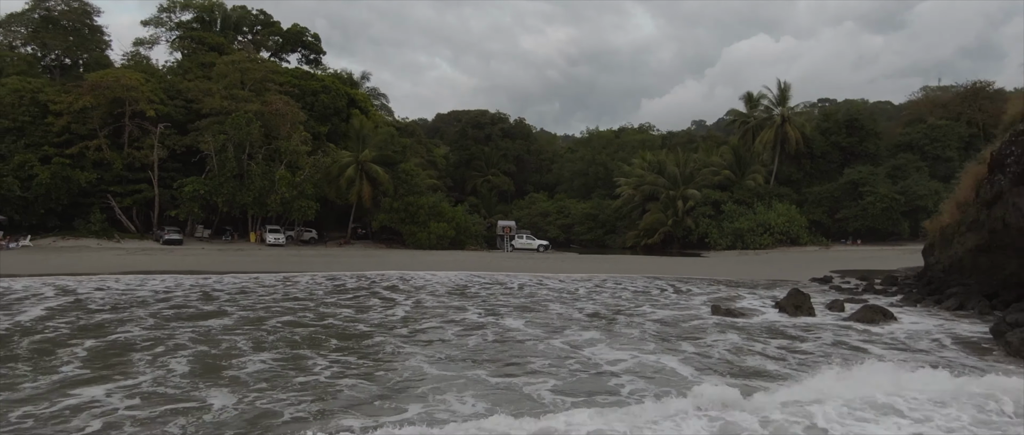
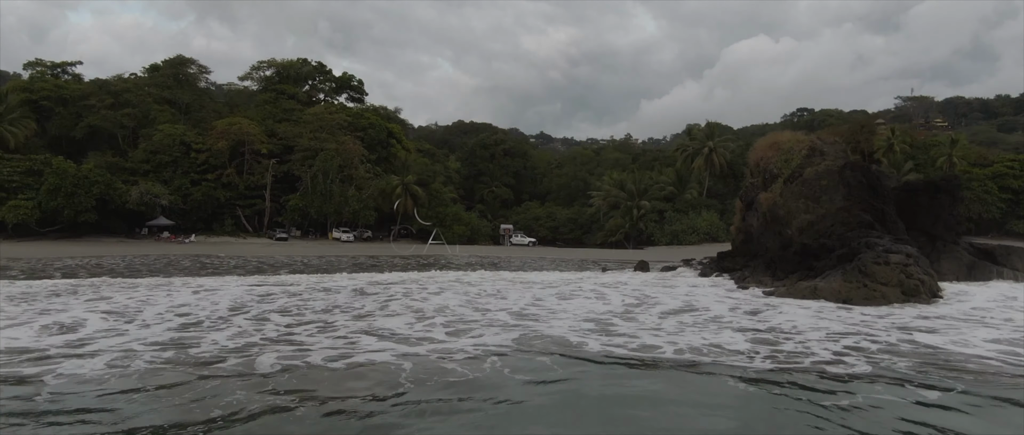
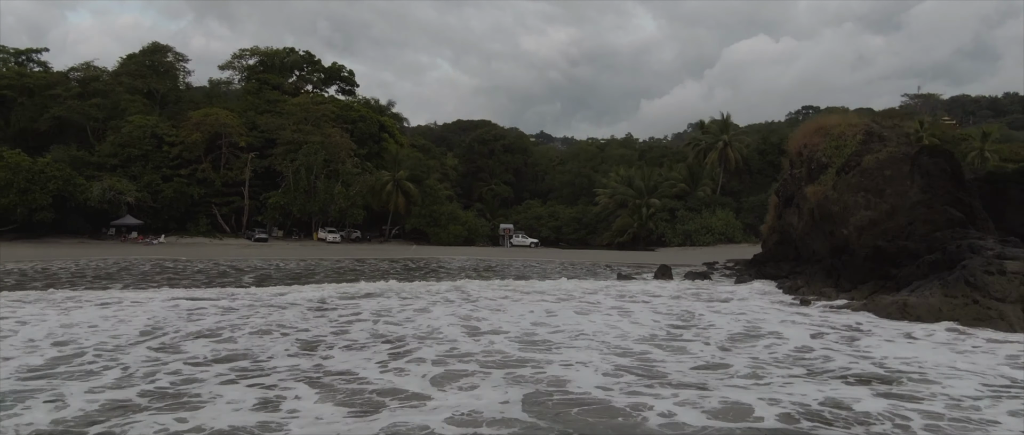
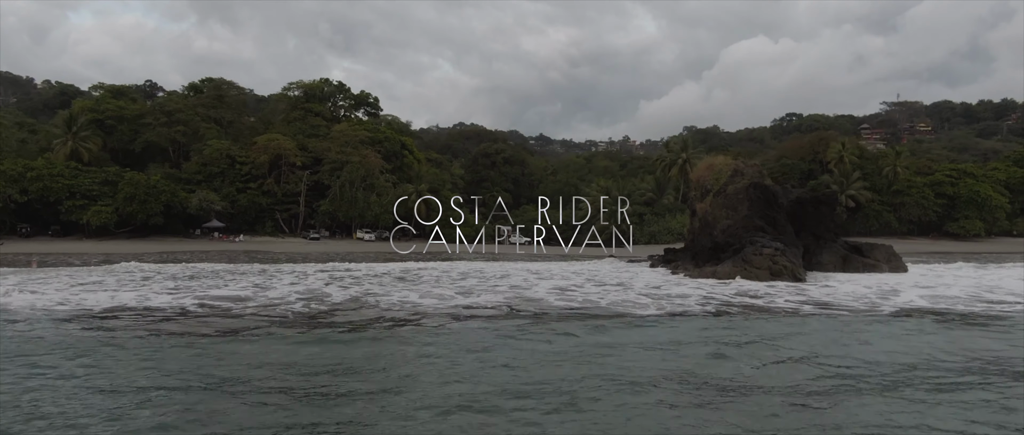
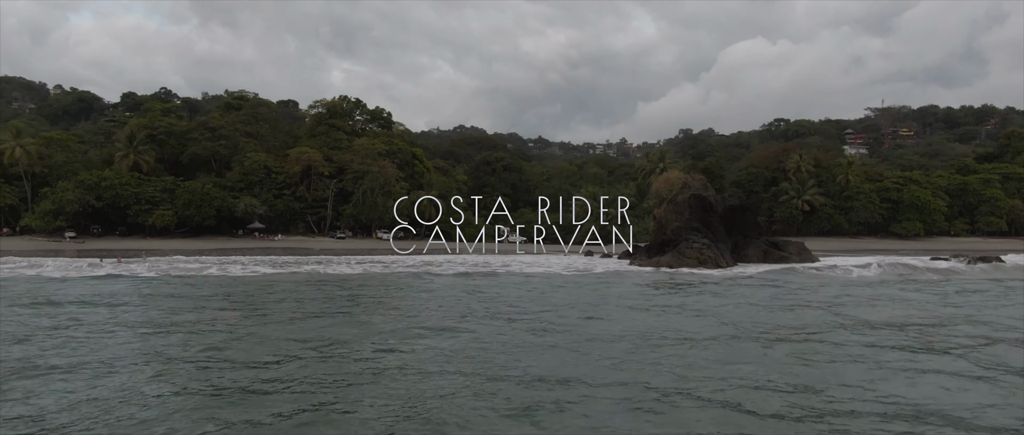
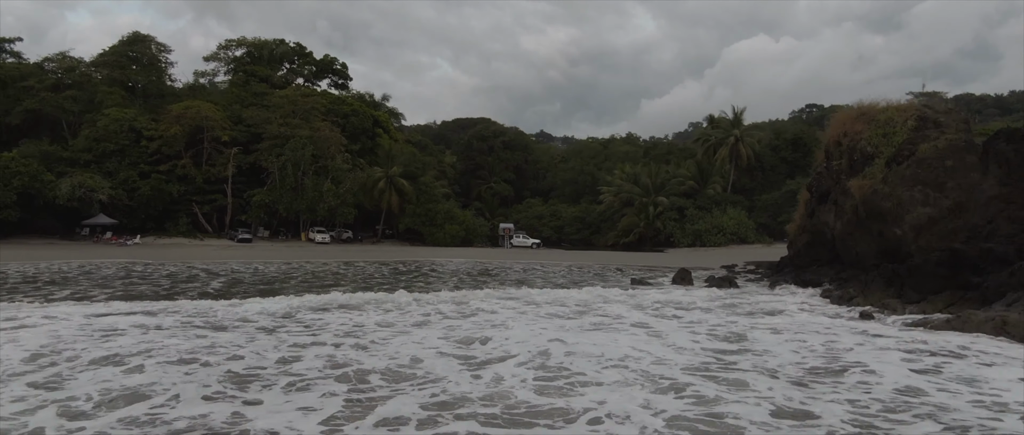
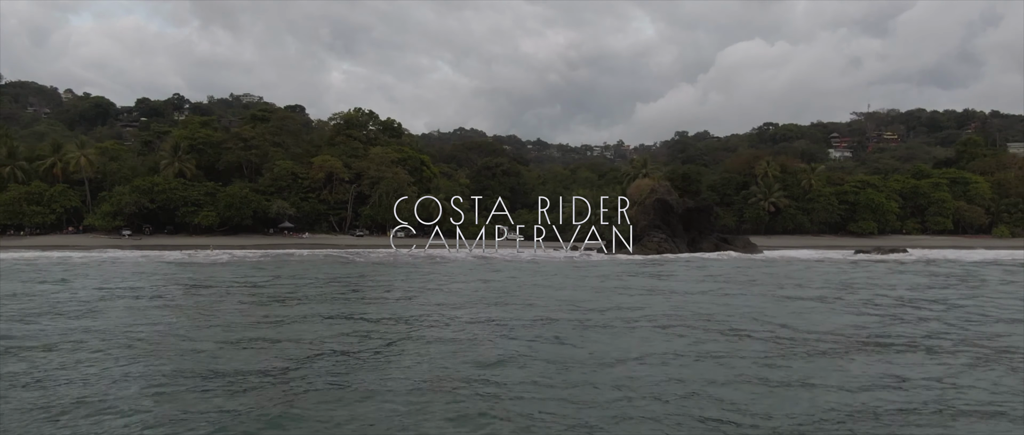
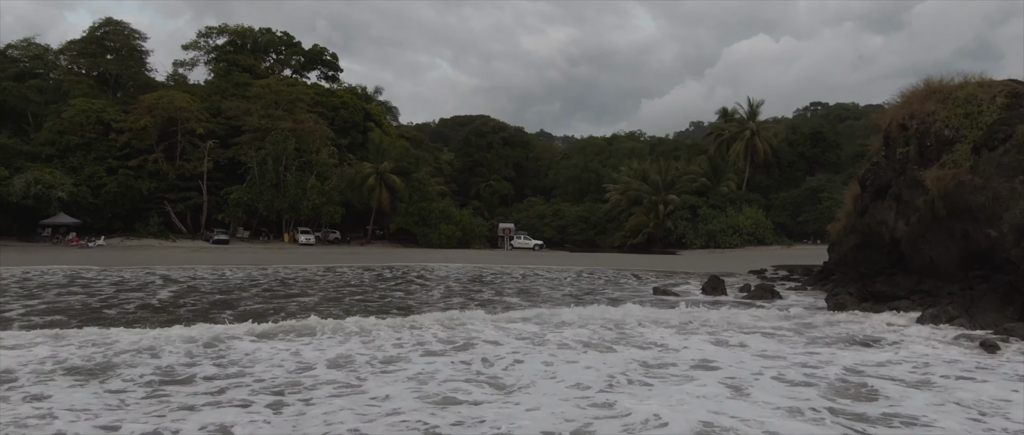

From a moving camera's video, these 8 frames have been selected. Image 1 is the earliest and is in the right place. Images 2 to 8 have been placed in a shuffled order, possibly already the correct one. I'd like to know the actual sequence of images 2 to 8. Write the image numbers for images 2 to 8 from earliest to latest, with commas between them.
8, 6, 3, 2, 4, 5, 7
